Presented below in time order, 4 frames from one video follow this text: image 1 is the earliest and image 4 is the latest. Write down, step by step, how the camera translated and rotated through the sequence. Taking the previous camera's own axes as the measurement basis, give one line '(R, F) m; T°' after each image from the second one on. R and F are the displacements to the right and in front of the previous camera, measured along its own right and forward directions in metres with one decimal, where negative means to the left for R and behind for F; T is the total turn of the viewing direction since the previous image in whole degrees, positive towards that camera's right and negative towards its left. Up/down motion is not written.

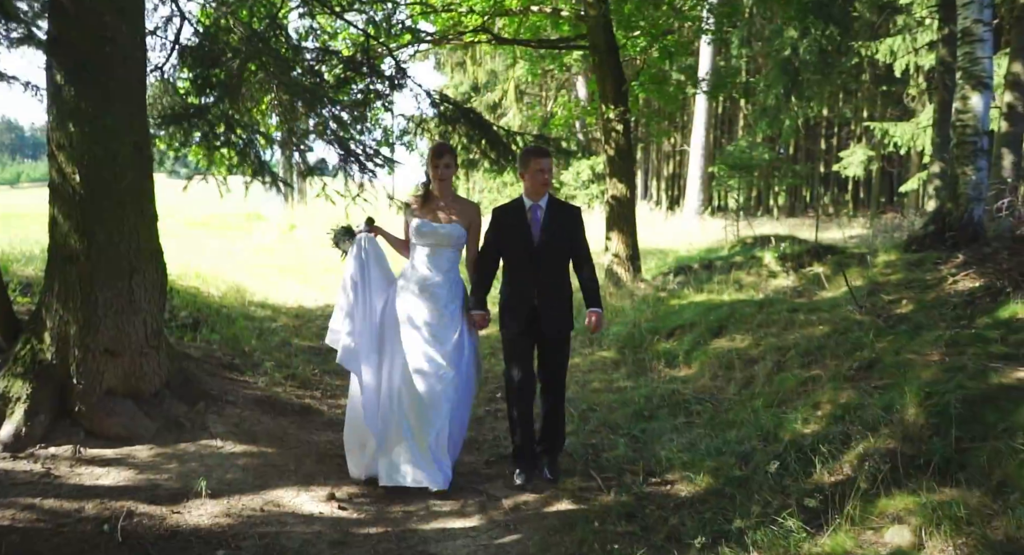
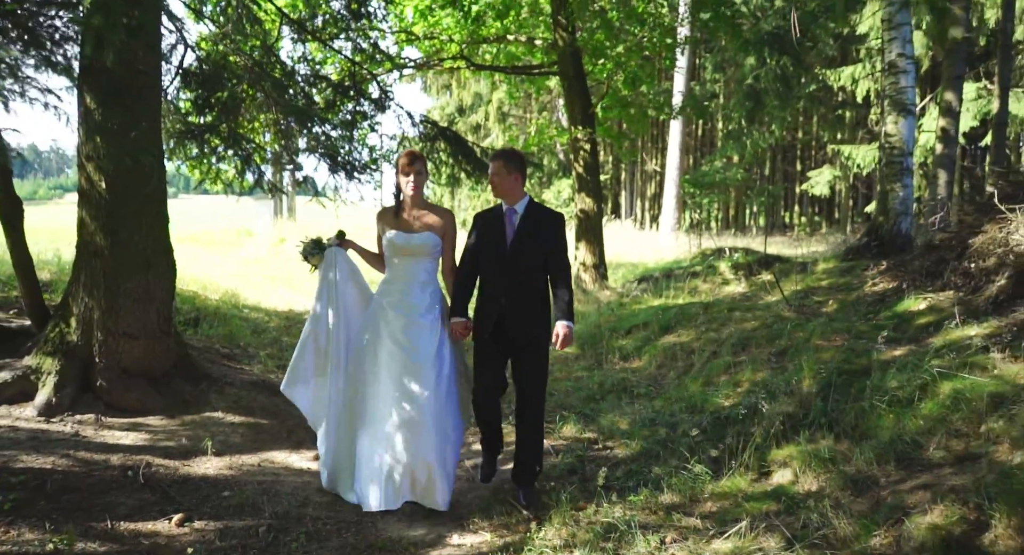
(+0.2, -0.9) m; +1°
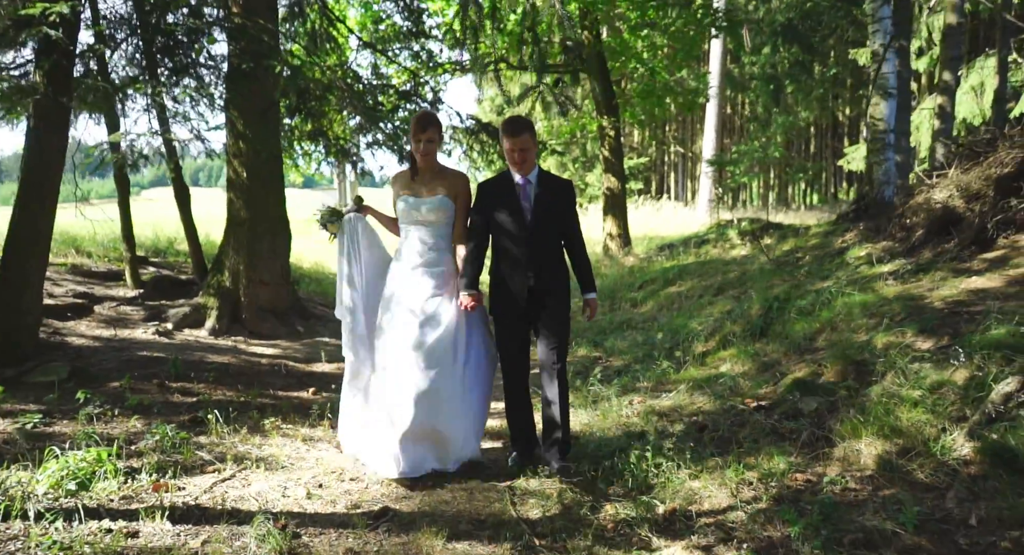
(+0.3, -2.1) m; -4°
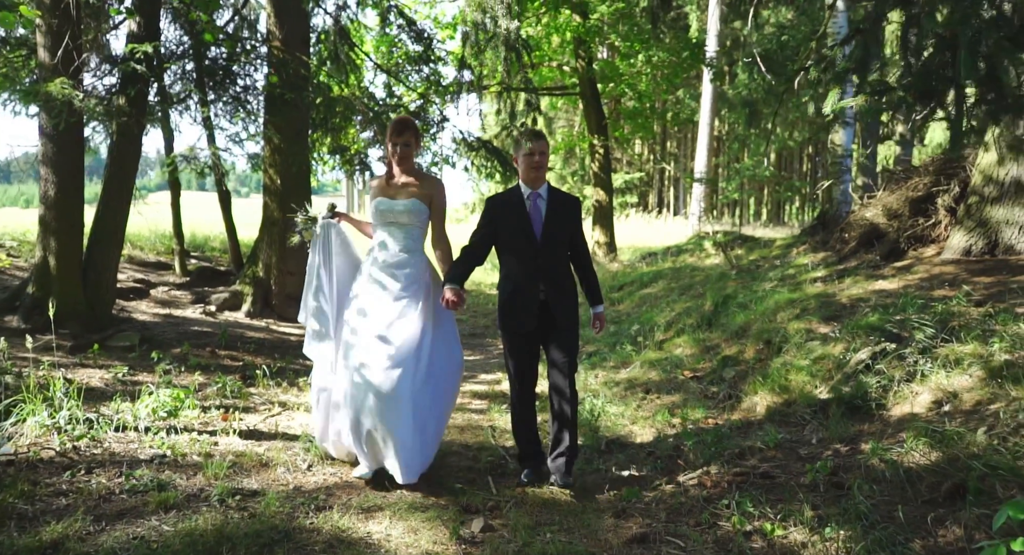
(+0.1, -1.4) m; 0°
